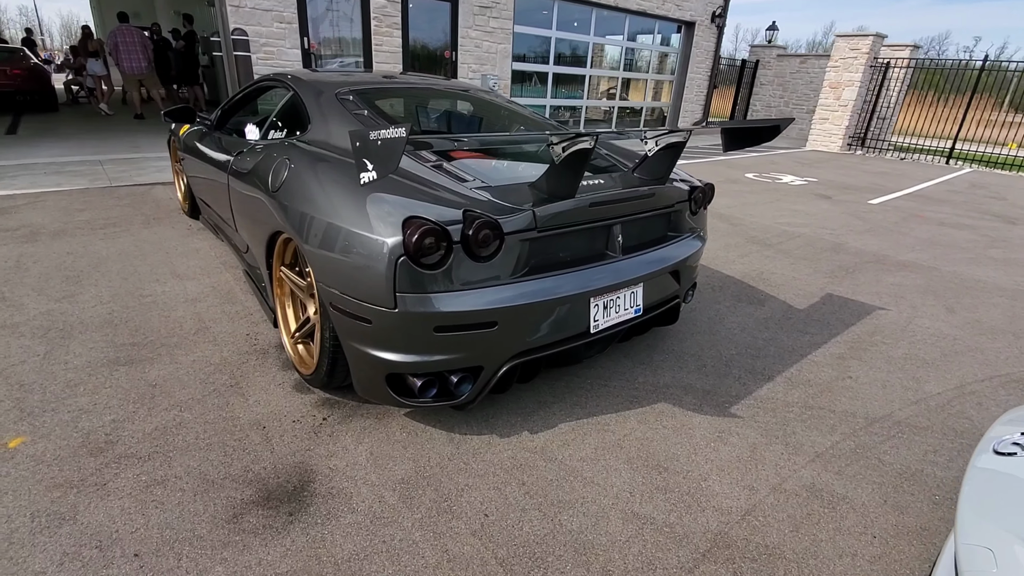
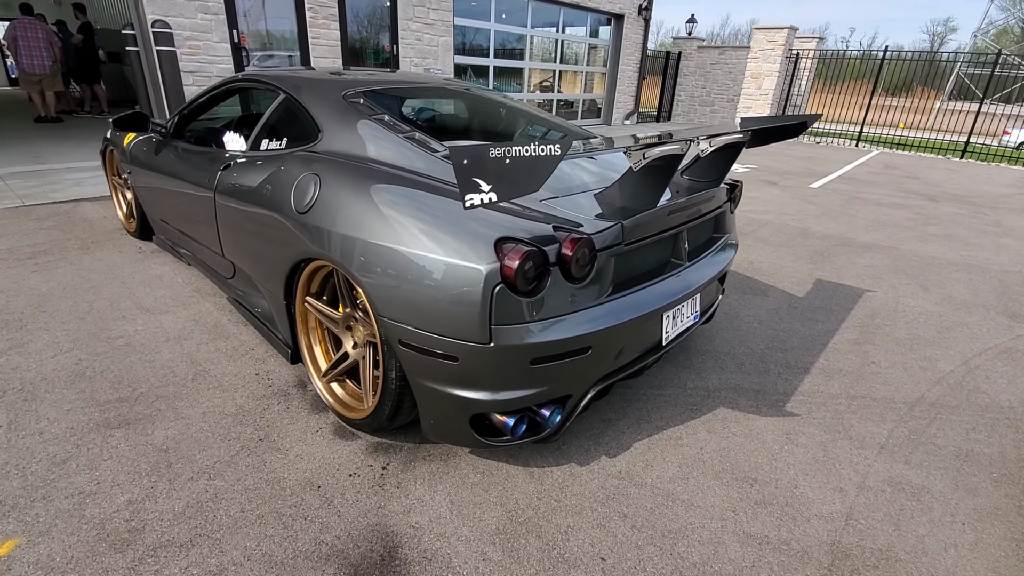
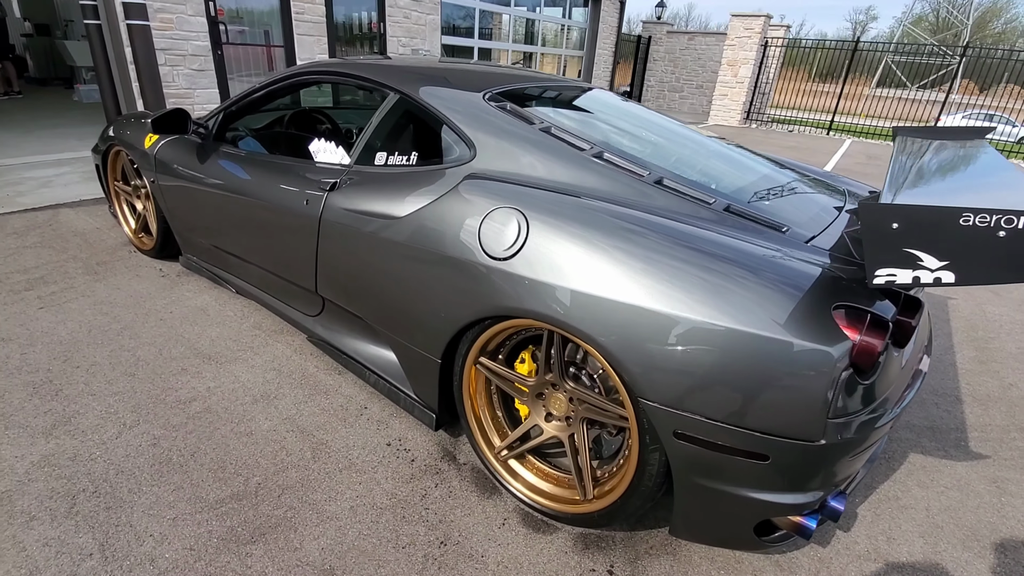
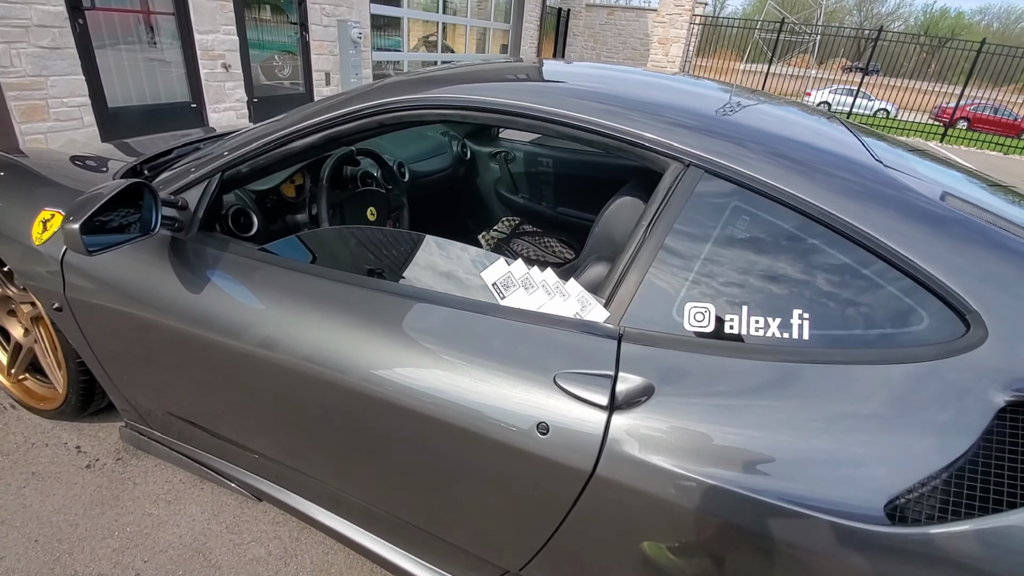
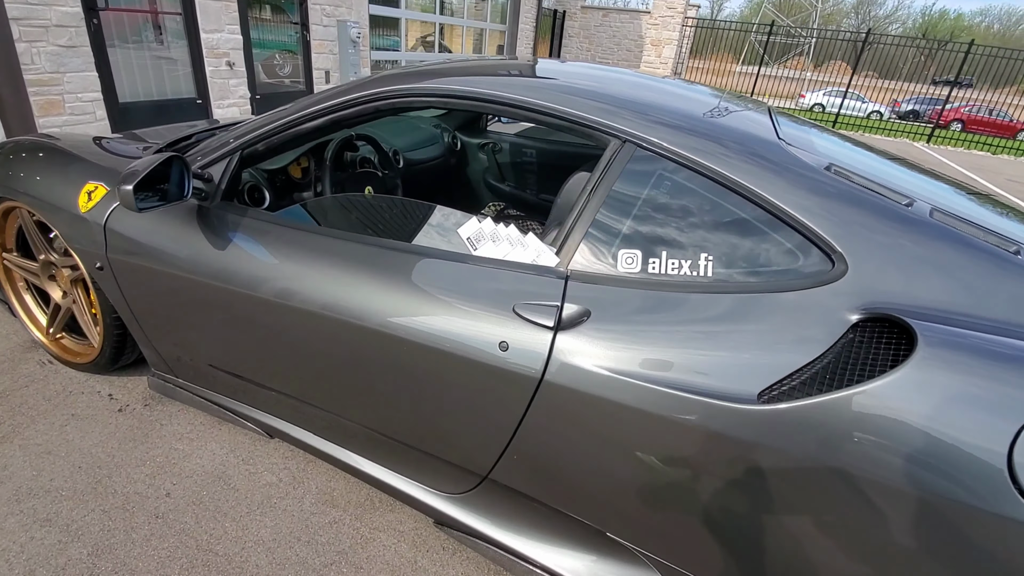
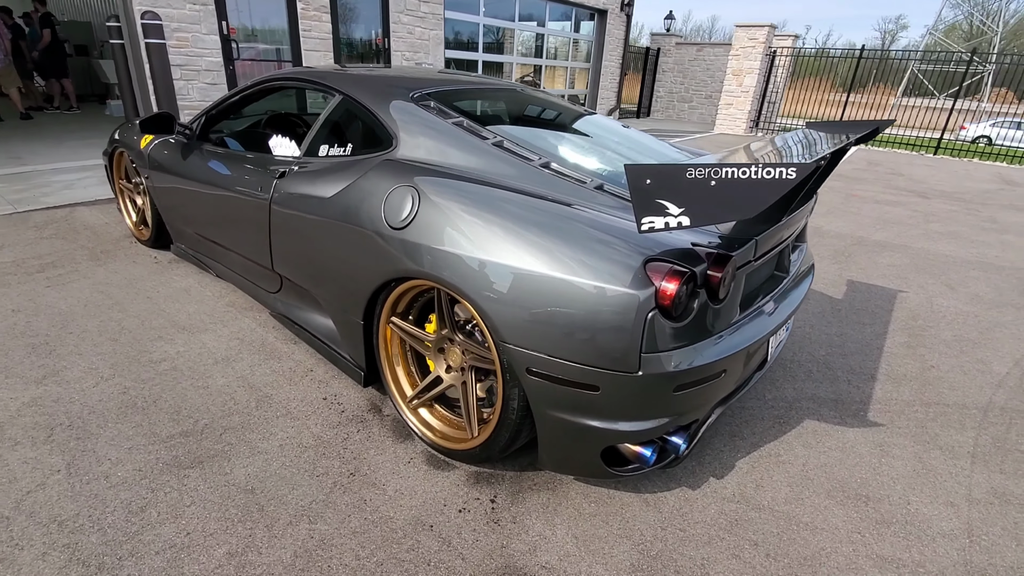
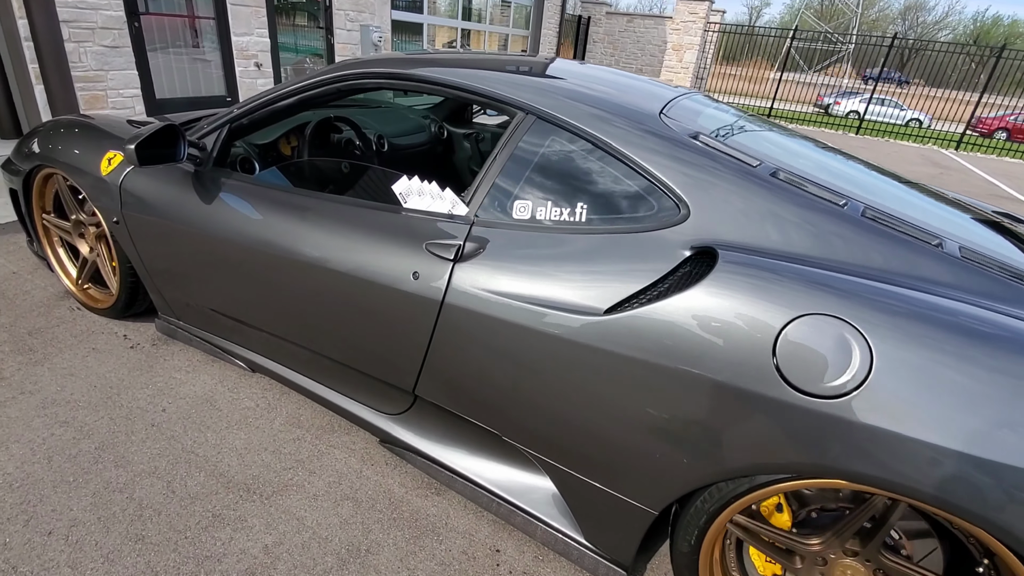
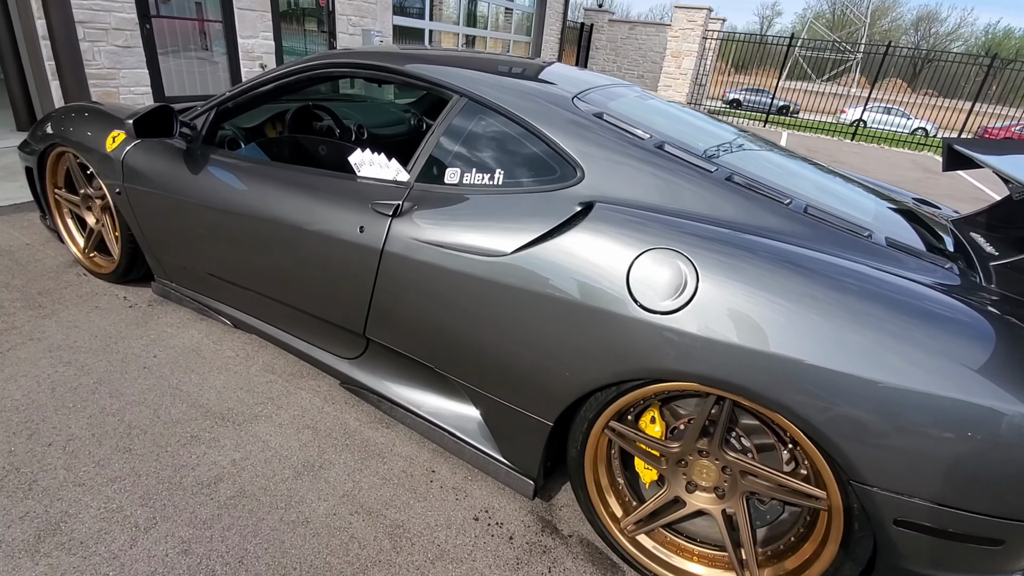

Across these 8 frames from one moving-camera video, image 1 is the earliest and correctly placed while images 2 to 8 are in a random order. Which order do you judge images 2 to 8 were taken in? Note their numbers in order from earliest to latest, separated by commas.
2, 6, 3, 8, 7, 5, 4
